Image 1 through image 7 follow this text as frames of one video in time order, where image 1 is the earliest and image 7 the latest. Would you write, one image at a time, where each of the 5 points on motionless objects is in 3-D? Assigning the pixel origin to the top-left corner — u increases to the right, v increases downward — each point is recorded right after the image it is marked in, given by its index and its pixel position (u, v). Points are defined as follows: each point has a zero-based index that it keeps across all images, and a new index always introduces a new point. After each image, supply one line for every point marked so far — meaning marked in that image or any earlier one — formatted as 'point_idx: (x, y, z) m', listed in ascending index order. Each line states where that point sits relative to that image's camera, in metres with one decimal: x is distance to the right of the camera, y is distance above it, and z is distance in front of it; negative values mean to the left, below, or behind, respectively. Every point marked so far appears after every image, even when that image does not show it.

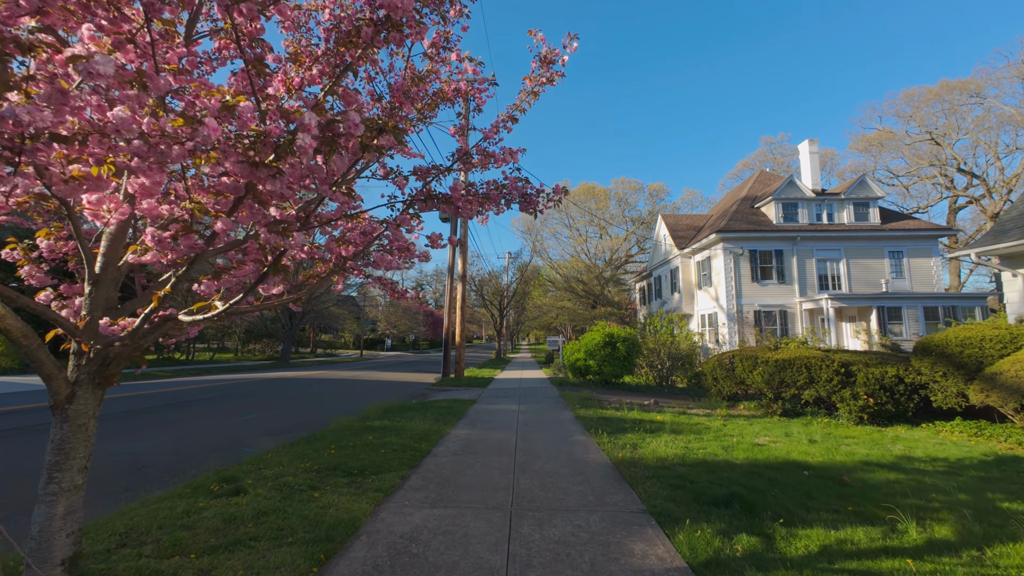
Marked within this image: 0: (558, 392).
0: (+1.4, -3.2, +13.2) m
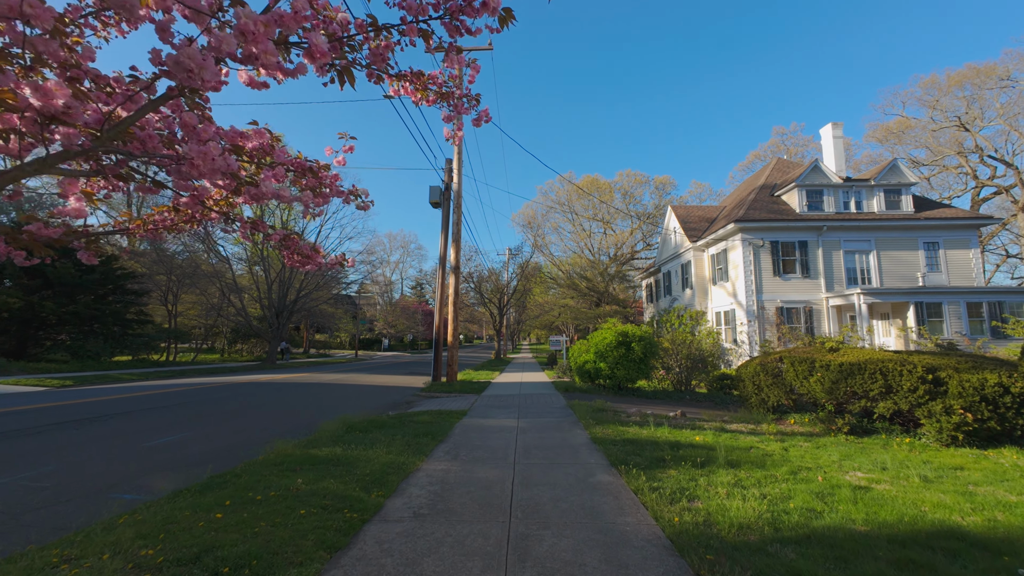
0: (+1.4, -3.0, +11.1) m
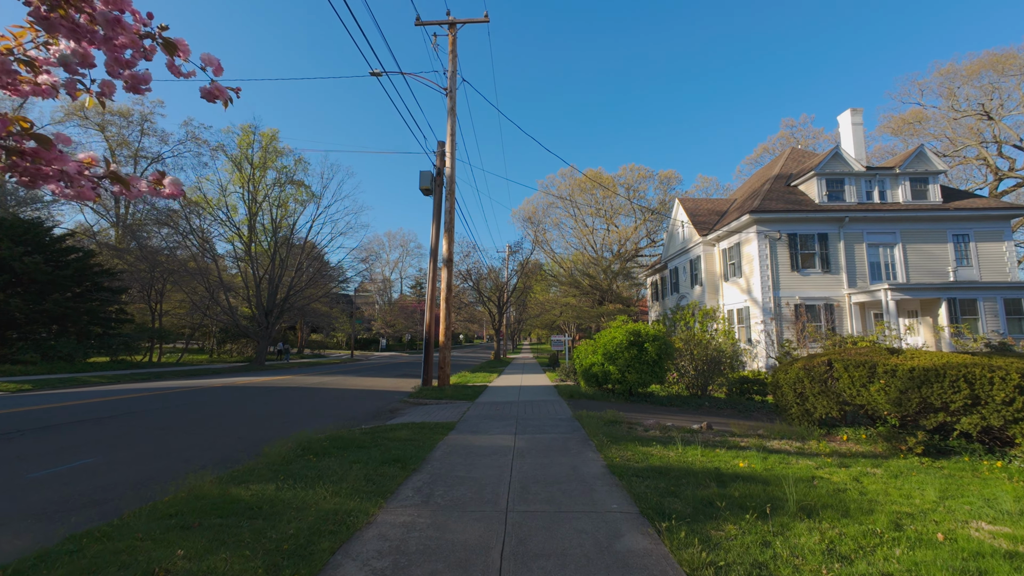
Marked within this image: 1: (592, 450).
0: (+1.3, -2.8, +9.6) m
1: (+1.2, -2.4, +6.2) m
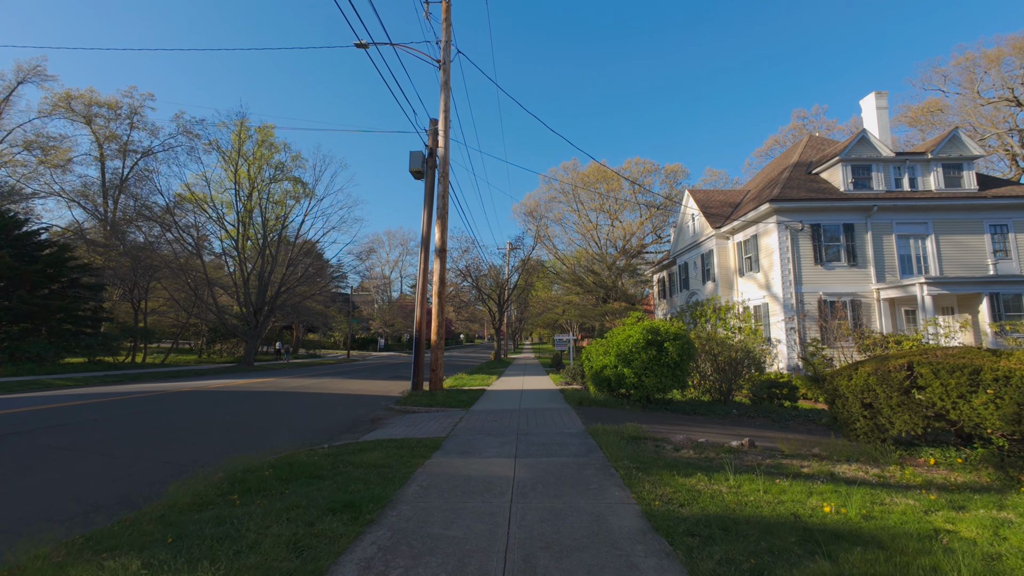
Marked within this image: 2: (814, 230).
0: (+1.3, -2.5, +8.0) m
1: (+1.2, -2.1, +4.7) m
2: (+14.0, +2.7, +19.9) m
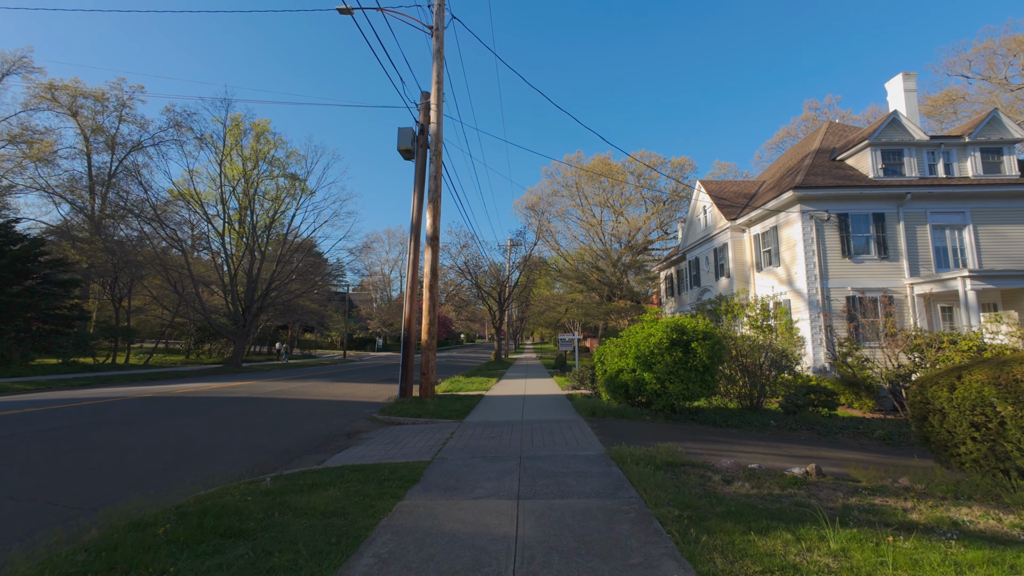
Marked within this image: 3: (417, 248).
0: (+1.3, -2.3, +6.4) m
1: (+1.2, -1.9, +3.1) m
2: (+14.0, +2.9, +18.3) m
3: (-2.7, +1.2, +12.2) m
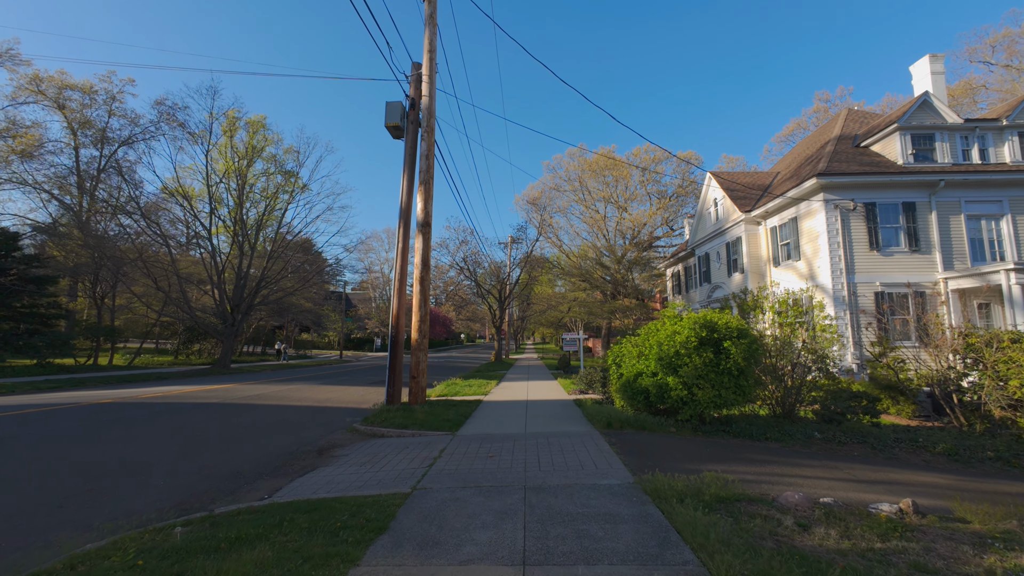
0: (+1.4, -2.2, +5.1) m
1: (+1.2, -1.8, +1.8) m
2: (+14.1, +3.1, +16.9) m
3: (-2.7, +1.3, +10.9) m
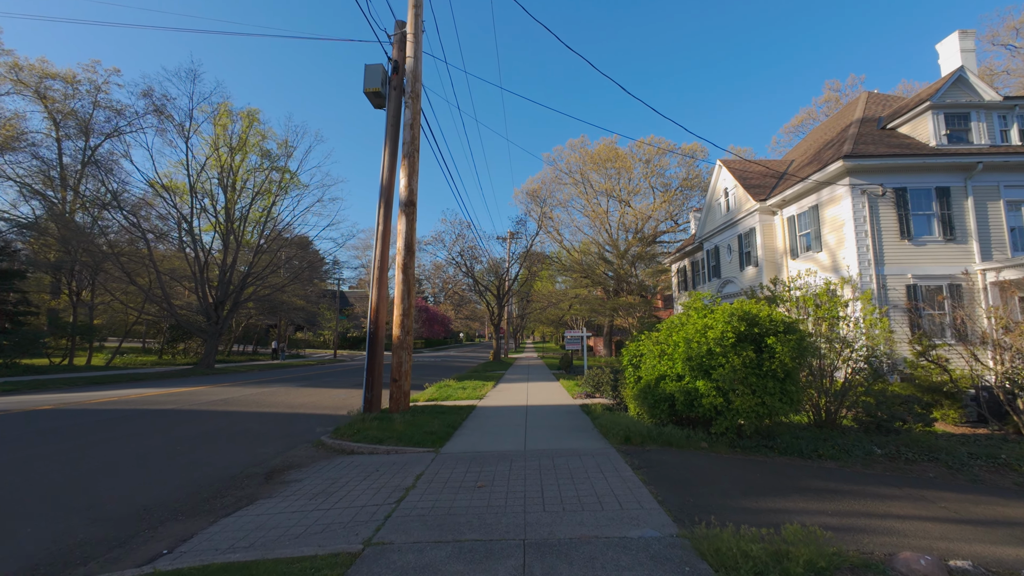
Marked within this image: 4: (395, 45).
0: (+1.3, -1.9, +3.7) m
1: (+1.1, -1.5, +0.4) m
2: (+14.0, +3.4, +15.5) m
3: (-2.8, +1.6, +9.5) m
4: (-2.8, +5.8, +10.2) m
